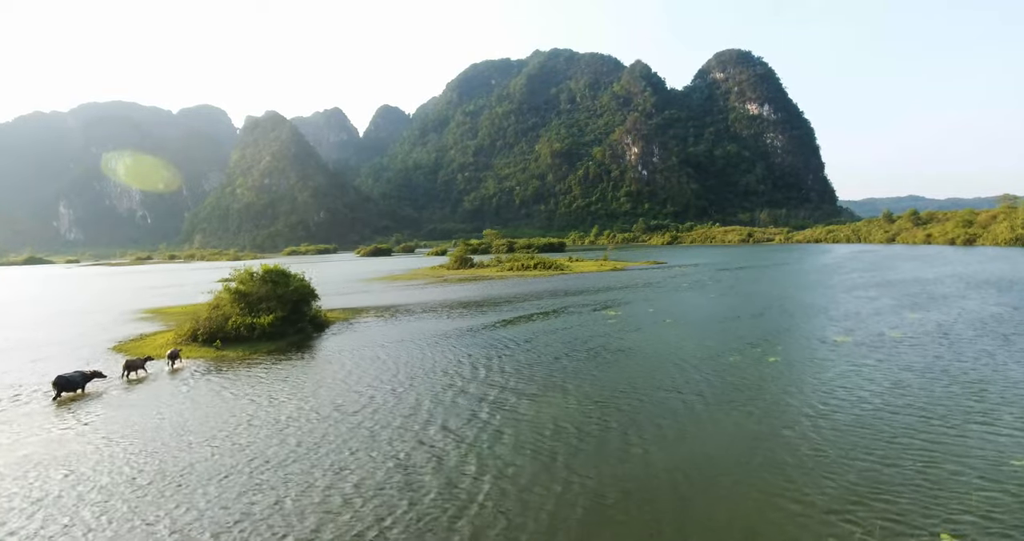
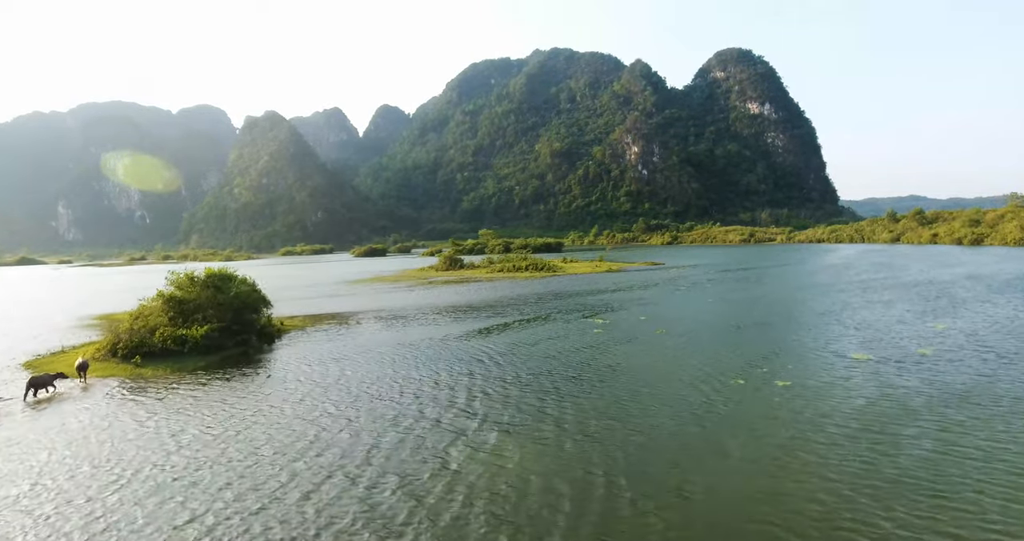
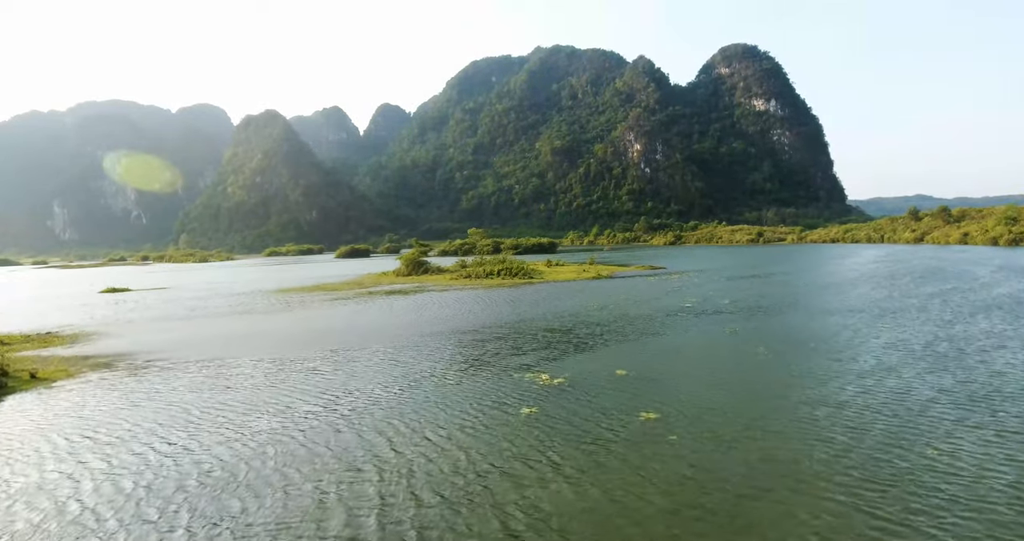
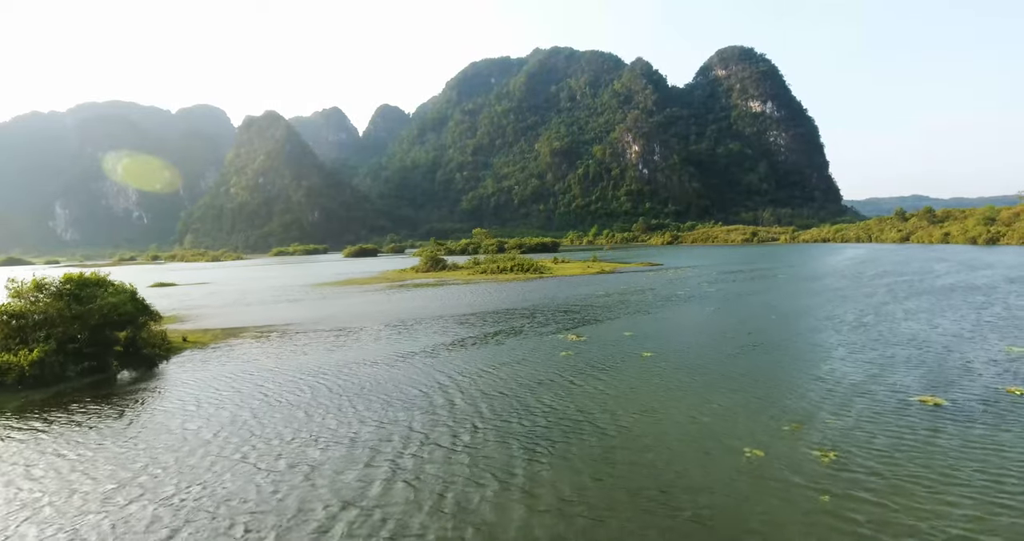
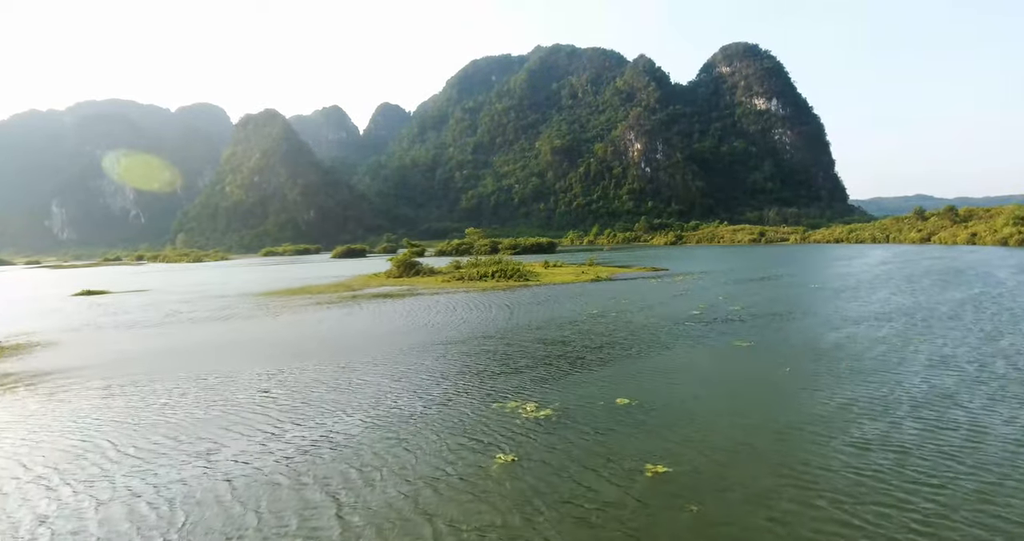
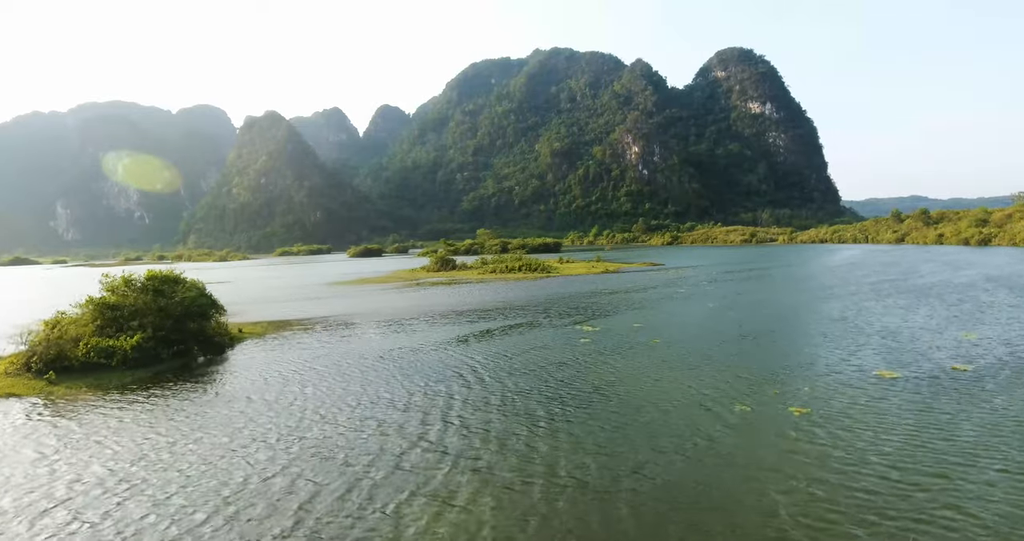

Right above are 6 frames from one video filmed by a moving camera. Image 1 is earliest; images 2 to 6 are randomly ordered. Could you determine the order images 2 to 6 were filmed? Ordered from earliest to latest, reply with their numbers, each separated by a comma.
2, 6, 4, 3, 5
